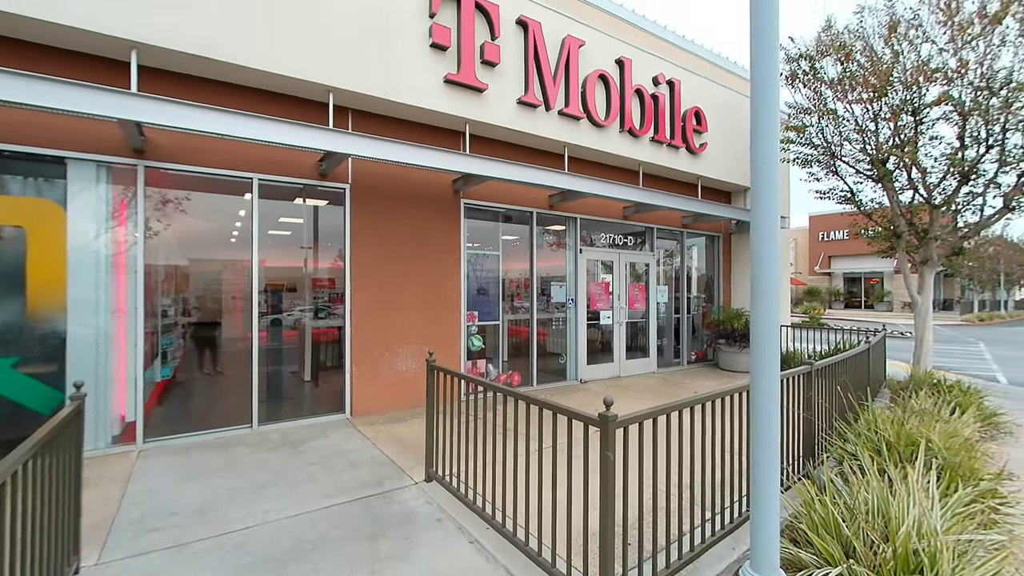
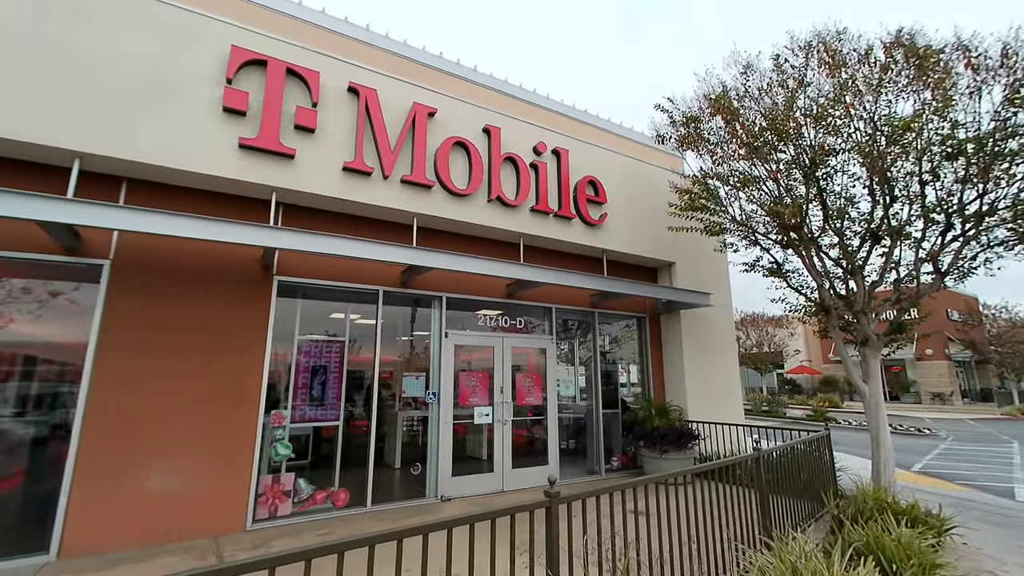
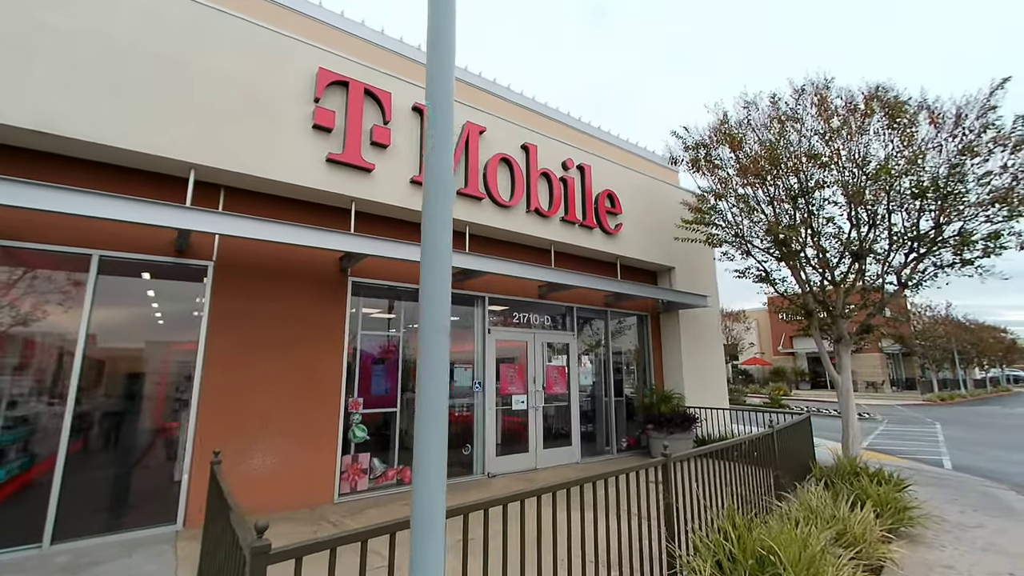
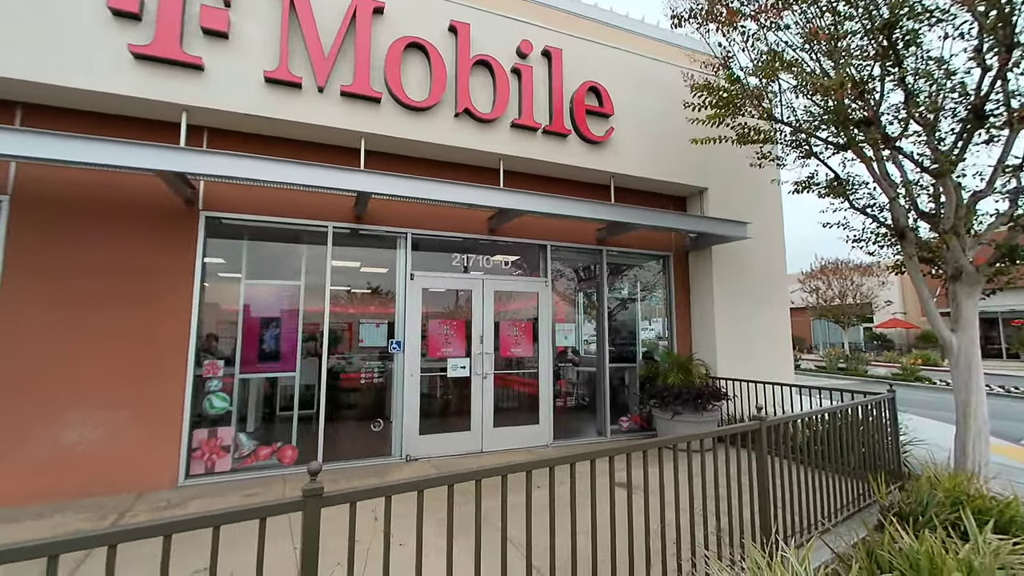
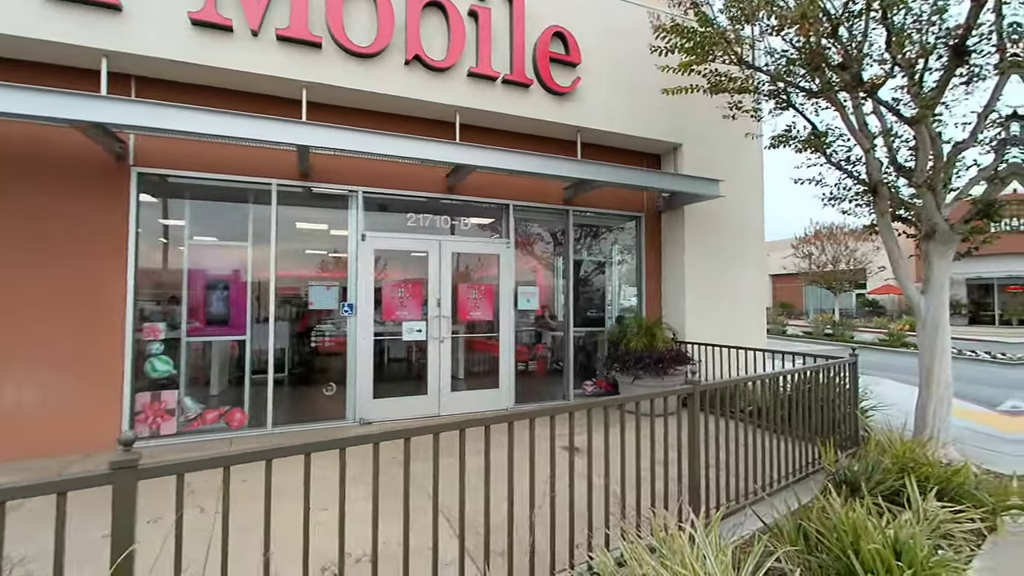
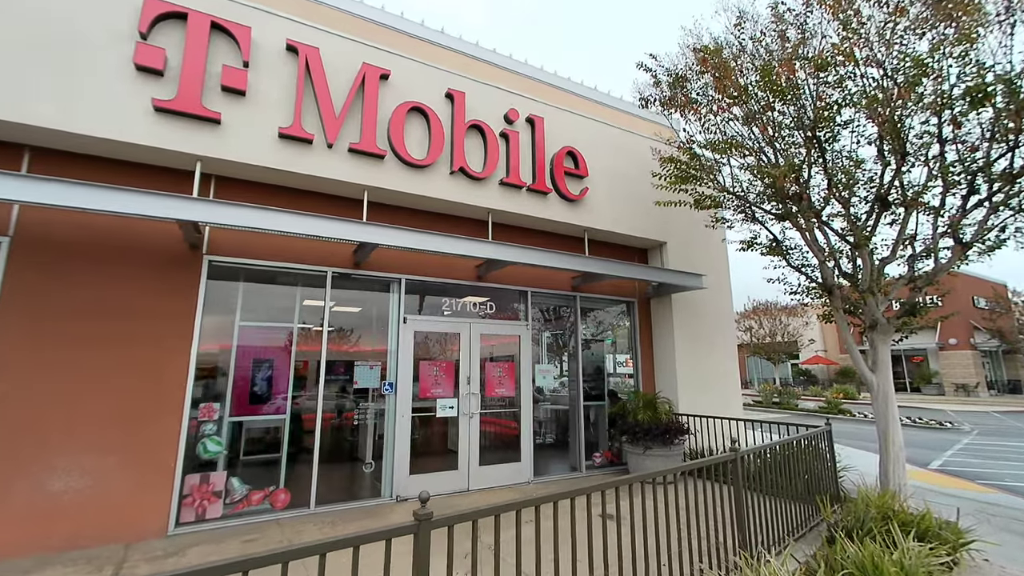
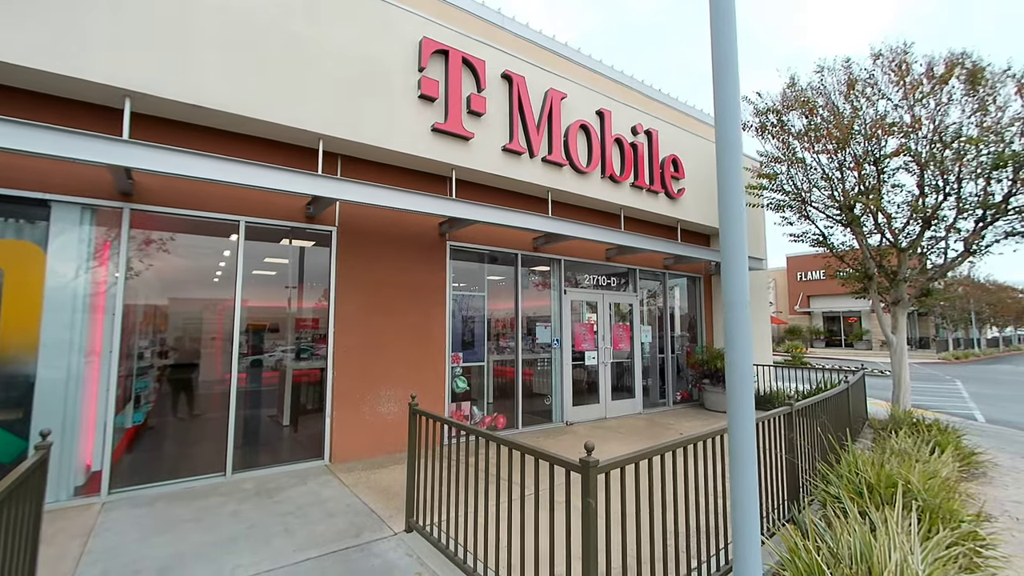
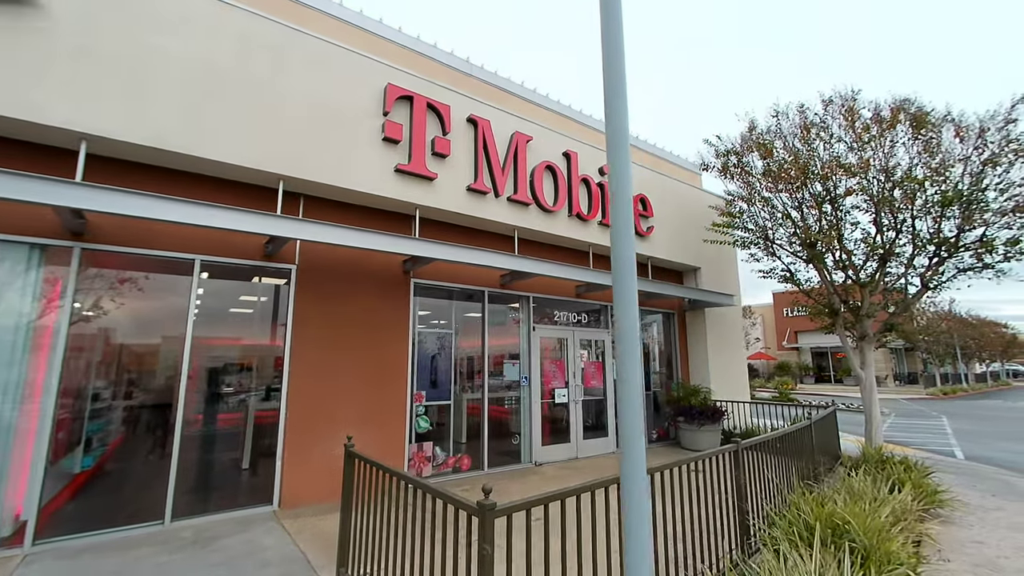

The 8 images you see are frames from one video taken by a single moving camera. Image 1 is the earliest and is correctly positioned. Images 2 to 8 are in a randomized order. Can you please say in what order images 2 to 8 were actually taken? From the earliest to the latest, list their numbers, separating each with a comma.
7, 8, 3, 2, 6, 4, 5
